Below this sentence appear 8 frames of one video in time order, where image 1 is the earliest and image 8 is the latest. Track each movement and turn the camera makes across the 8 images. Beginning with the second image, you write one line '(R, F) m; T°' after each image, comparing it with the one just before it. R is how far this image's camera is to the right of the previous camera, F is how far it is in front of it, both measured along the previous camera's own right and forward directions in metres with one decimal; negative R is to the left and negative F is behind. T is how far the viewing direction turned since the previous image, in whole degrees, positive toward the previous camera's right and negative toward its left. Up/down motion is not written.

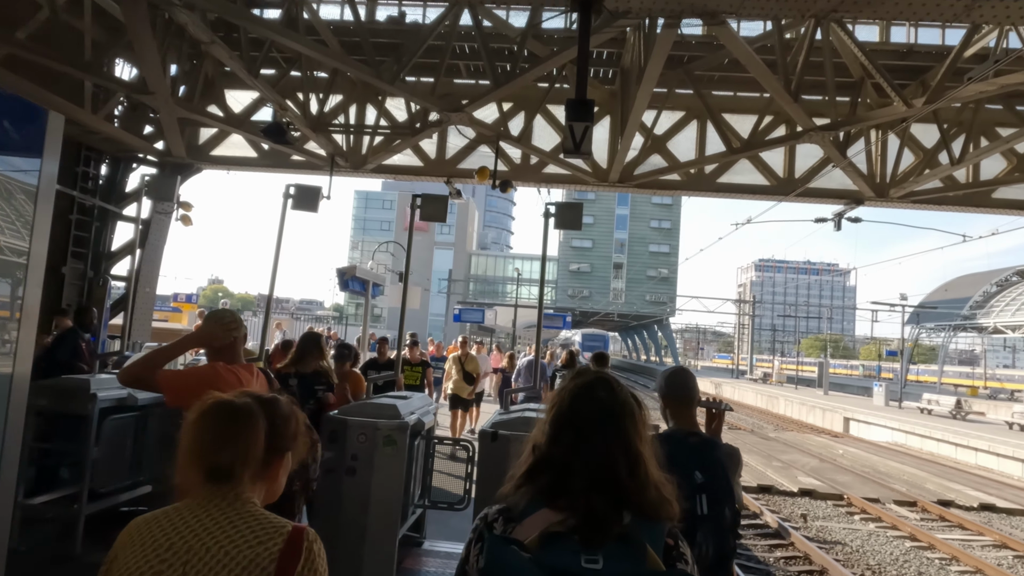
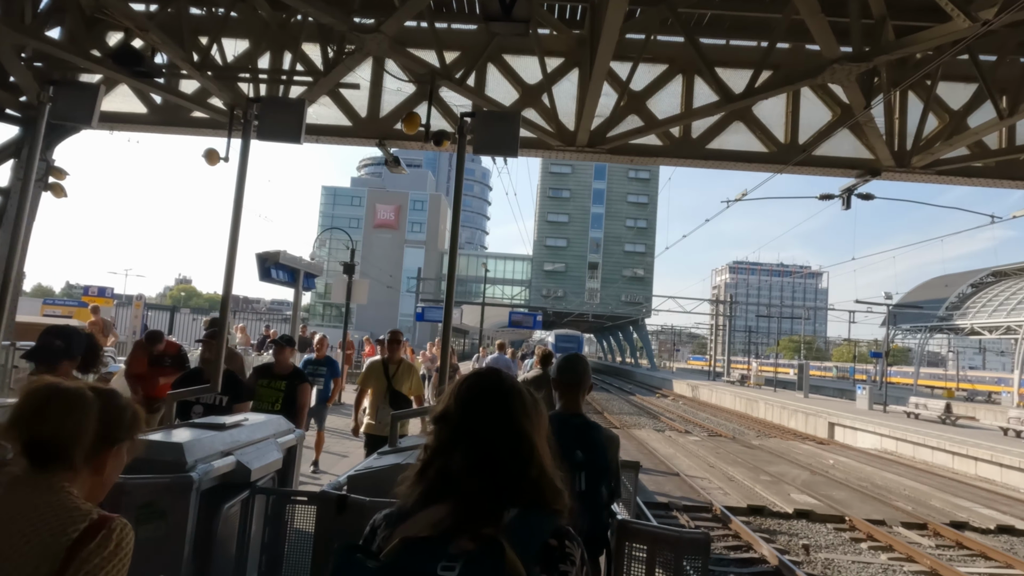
(+0.4, +1.8) m; +2°
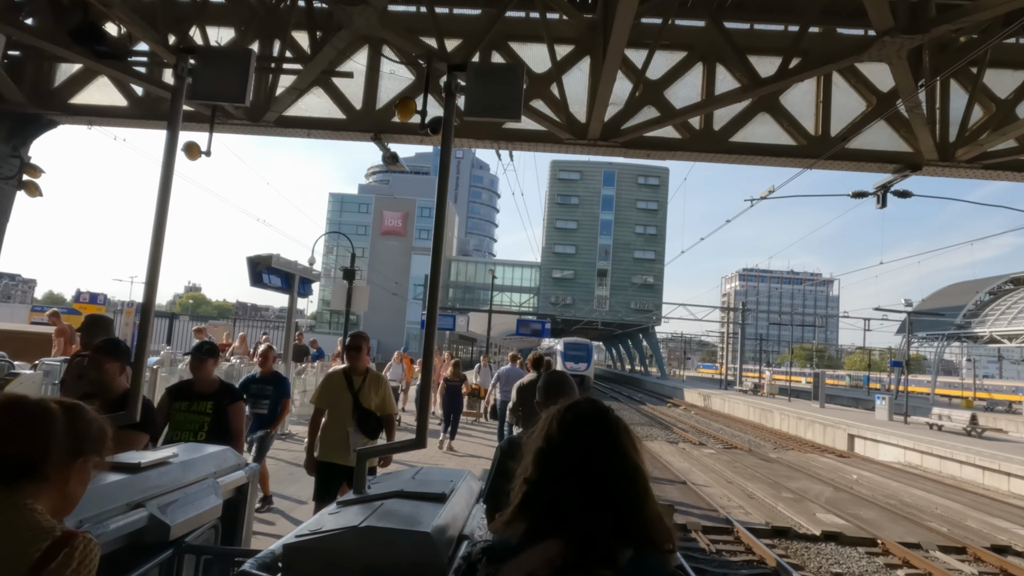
(0.0, +0.7) m; -1°
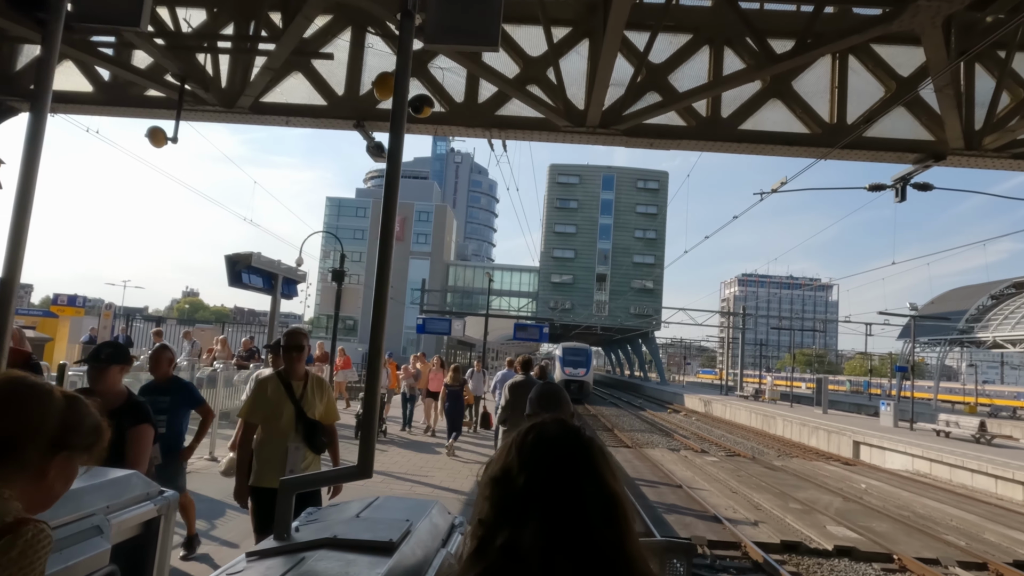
(+0.1, +0.5) m; 0°
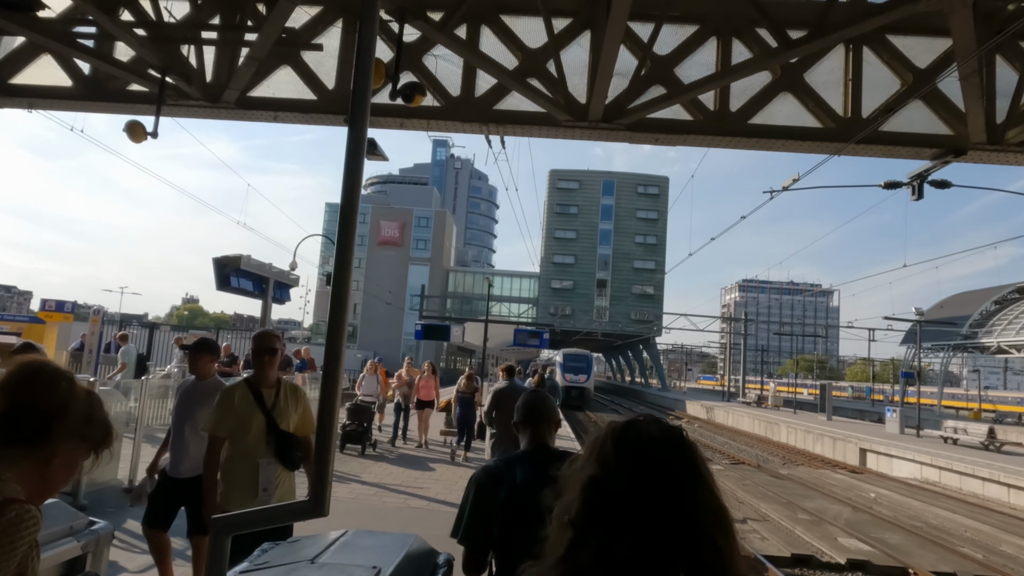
(0.0, +0.3) m; 0°
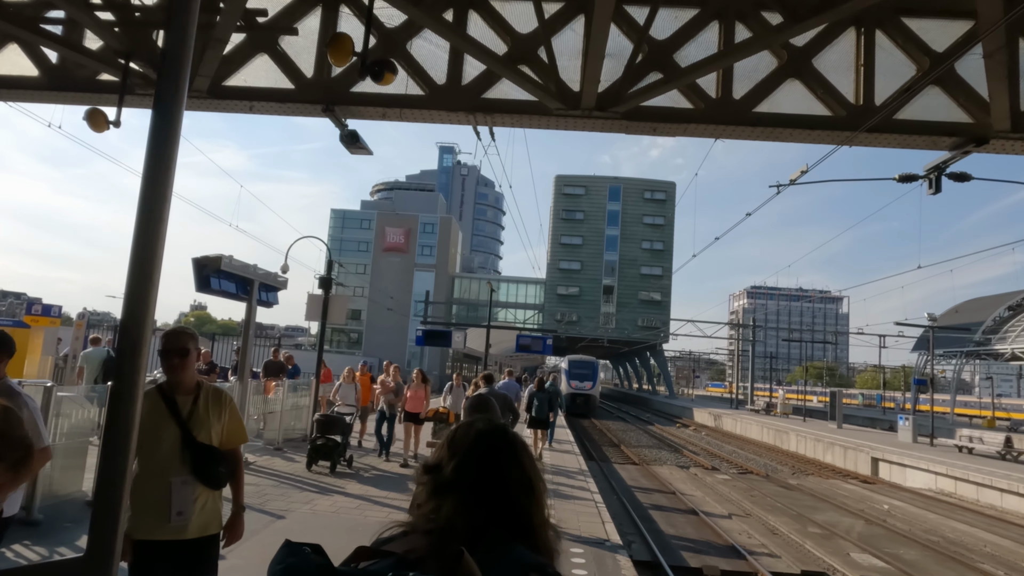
(+0.2, +0.4) m; -1°
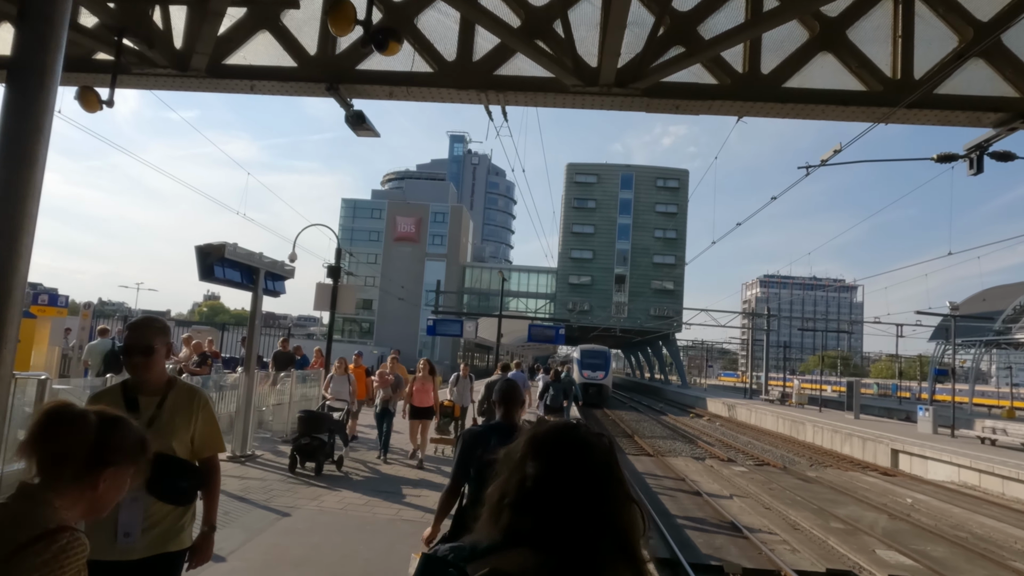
(0.0, +0.3) m; -1°
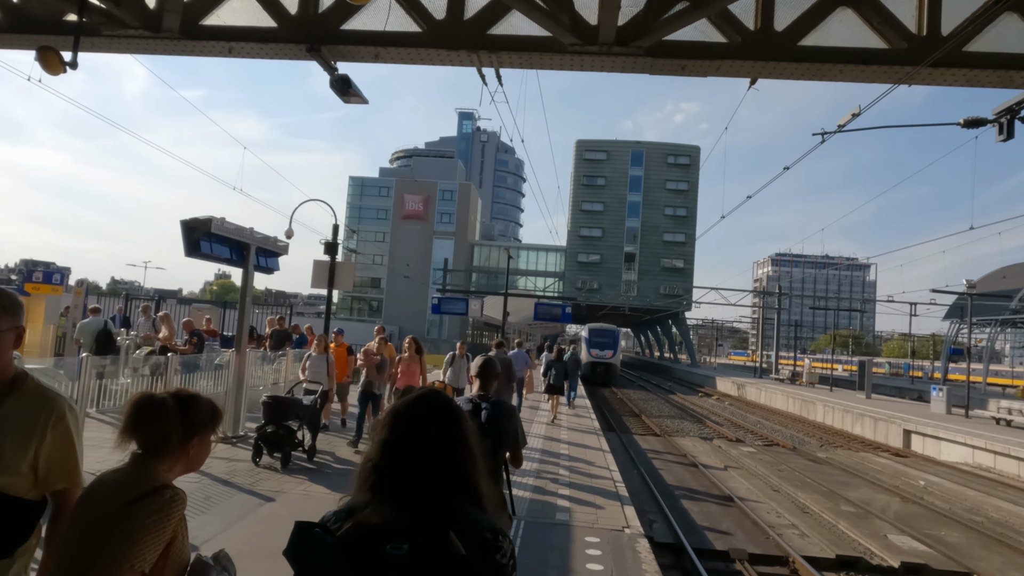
(+0.1, +0.4) m; -1°
